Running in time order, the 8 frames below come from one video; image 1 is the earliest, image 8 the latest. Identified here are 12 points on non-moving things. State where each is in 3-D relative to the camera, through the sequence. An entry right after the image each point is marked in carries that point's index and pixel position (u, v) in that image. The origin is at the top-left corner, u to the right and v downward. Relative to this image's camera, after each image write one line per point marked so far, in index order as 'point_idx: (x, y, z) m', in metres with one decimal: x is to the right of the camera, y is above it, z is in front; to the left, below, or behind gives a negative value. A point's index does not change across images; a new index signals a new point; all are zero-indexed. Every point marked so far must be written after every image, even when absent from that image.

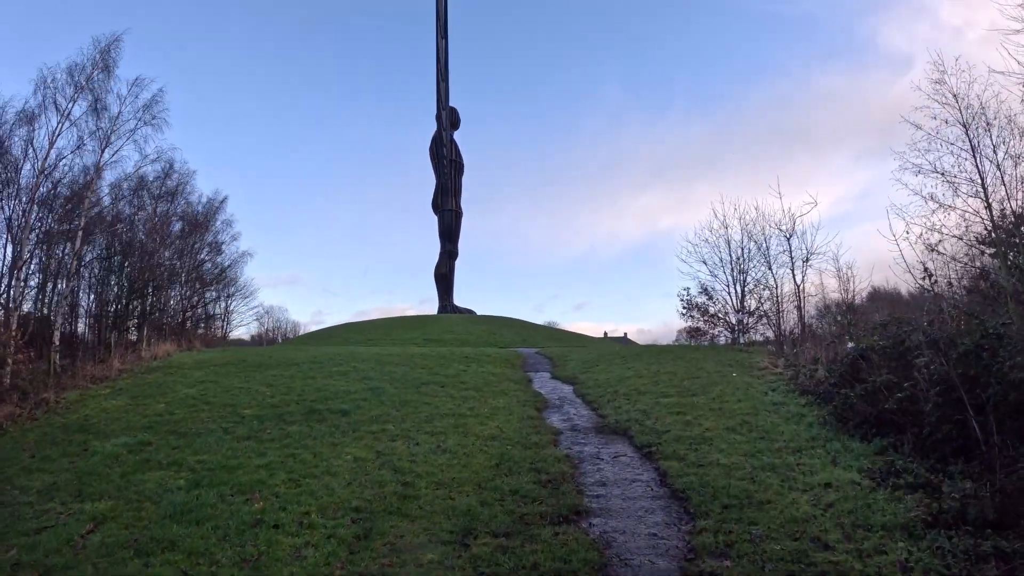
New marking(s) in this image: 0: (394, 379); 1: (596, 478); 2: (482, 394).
0: (-3.4, -2.6, +19.7) m
1: (+1.2, -2.7, +9.5) m
2: (-0.7, -2.7, +17.5) m
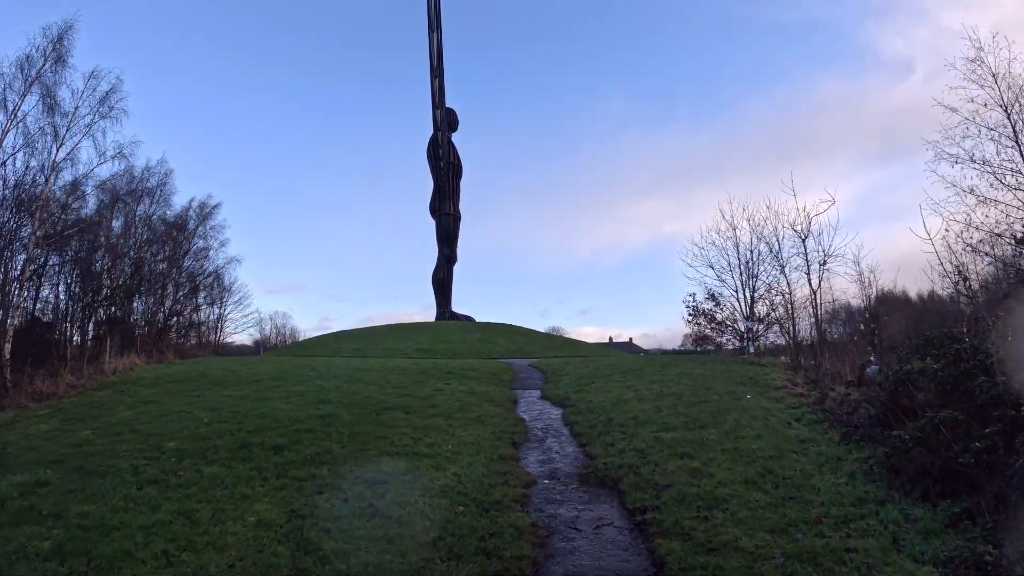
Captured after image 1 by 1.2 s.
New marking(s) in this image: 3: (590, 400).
0: (-3.9, -2.8, +17.1) m
1: (+0.5, -2.8, +6.9) m
2: (-1.3, -2.9, +14.8) m
3: (+2.0, -2.9, +17.8) m
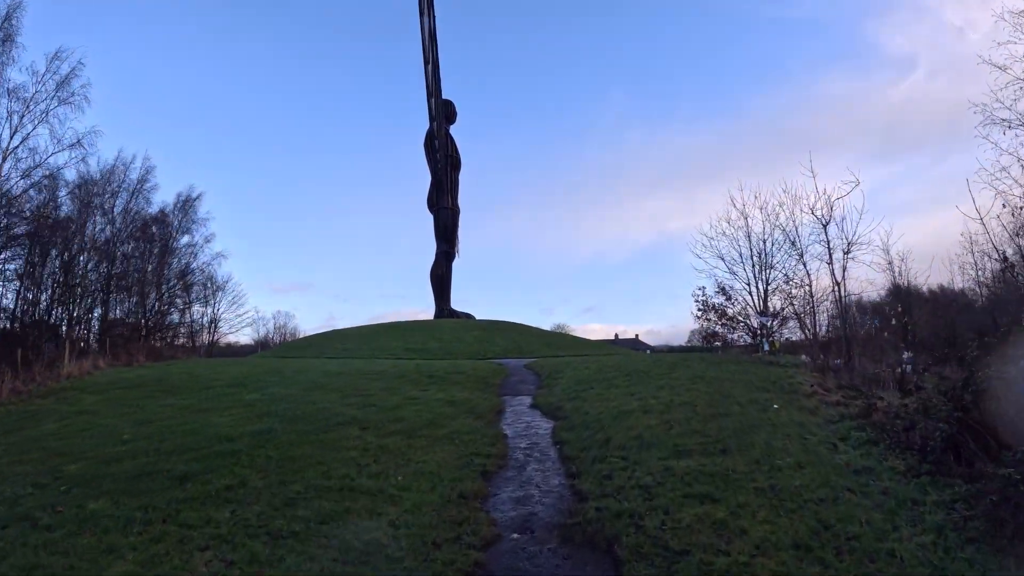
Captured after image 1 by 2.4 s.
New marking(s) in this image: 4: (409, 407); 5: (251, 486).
0: (-4.3, -2.7, +14.4) m
1: (+0.1, -2.6, +4.2) m
2: (-1.7, -2.7, +12.2) m
3: (+1.6, -2.7, +15.1) m
4: (-2.4, -2.7, +15.7) m
5: (-3.7, -2.8, +9.6) m
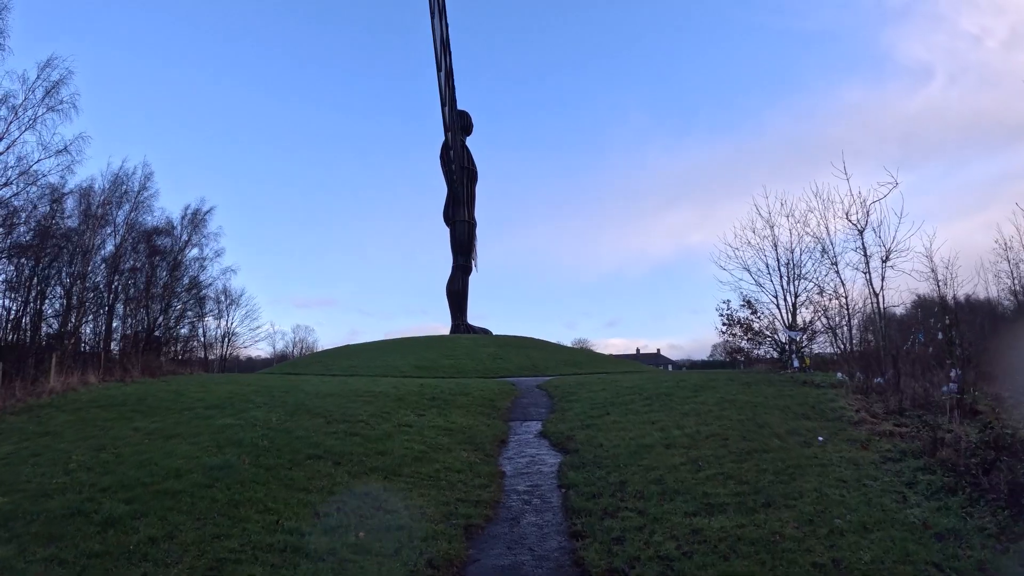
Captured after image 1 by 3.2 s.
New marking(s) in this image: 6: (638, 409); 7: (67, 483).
0: (-4.3, -2.9, +12.7) m
1: (-0.2, -2.7, +2.3) m
2: (-1.8, -2.9, +10.3) m
3: (+1.6, -3.0, +13.1) m
4: (-2.3, -3.0, +13.9) m
5: (-3.8, -2.9, +7.8) m
6: (+3.0, -3.0, +16.7) m
7: (-7.2, -3.2, +11.2) m
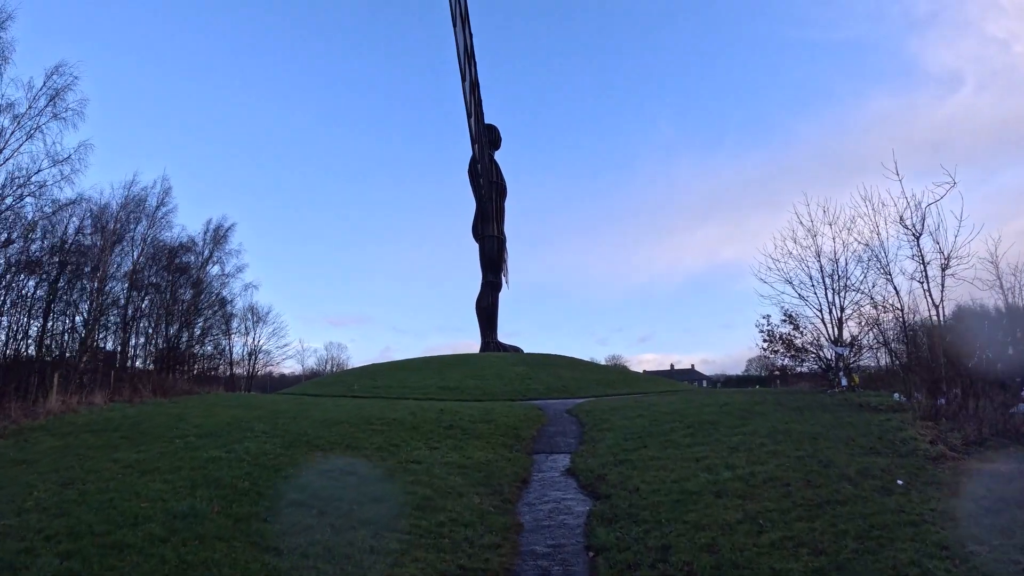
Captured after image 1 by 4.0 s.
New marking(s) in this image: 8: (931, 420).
0: (-4.0, -3.2, +11.0) m
1: (-0.4, -2.7, +0.5) m
2: (-1.6, -3.2, +8.5) m
3: (+2.0, -3.2, +11.2) m
4: (-1.9, -3.3, +12.1) m
5: (-3.7, -3.1, +6.2) m
6: (+3.6, -3.3, +14.7) m
7: (-7.0, -3.5, +9.6) m
8: (+11.6, -3.5, +19.2) m
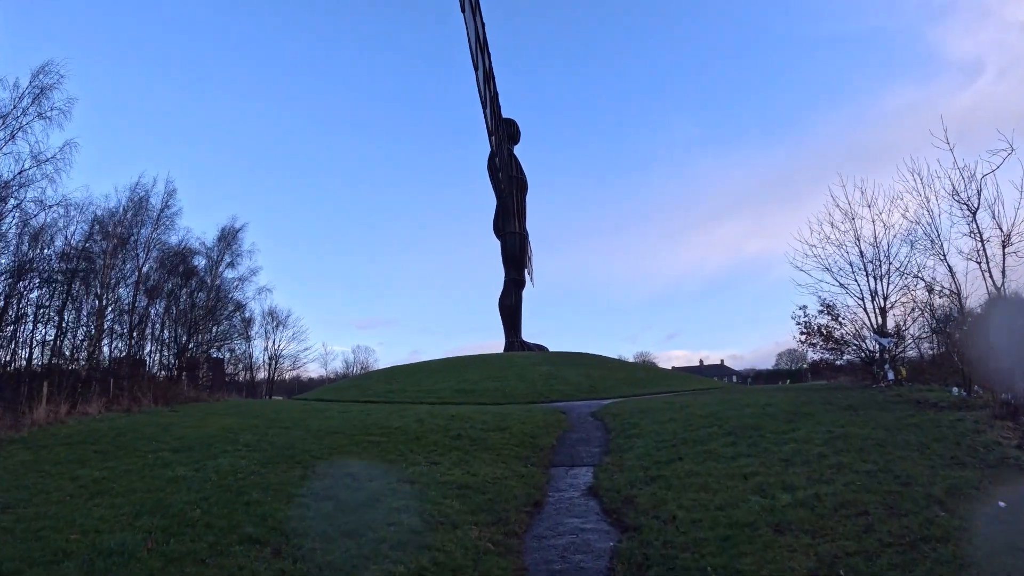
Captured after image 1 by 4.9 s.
0: (-3.9, -3.1, +9.1) m
1: (-0.8, -2.5, -1.6) m
2: (-1.6, -3.0, +6.5) m
3: (+2.0, -3.0, +9.1) m
4: (-1.8, -3.2, +10.1) m
5: (-3.8, -3.0, +4.3) m
6: (+3.8, -3.0, +12.5) m
7: (-6.9, -3.5, +7.9) m
8: (+12.0, -3.0, +16.7) m
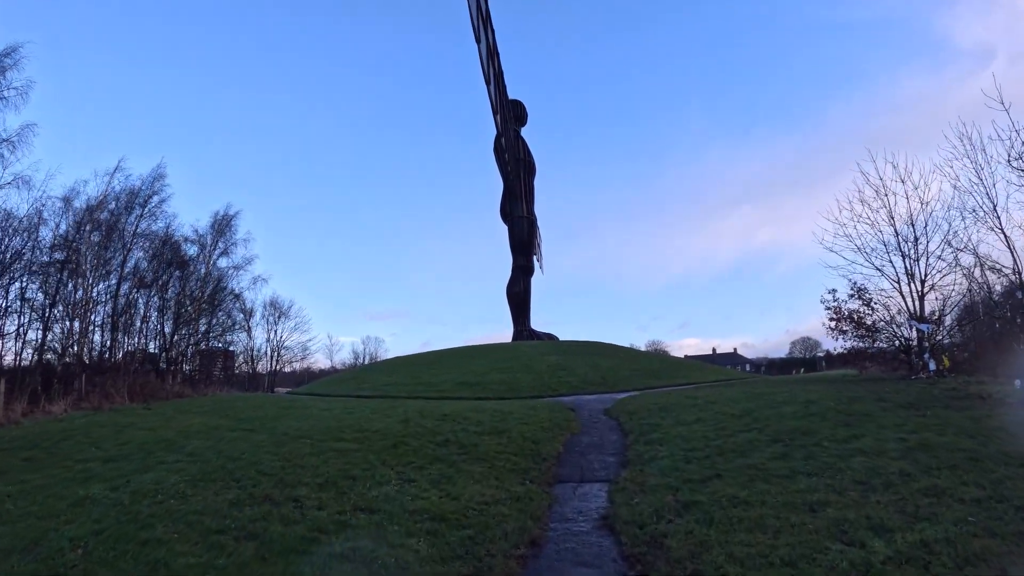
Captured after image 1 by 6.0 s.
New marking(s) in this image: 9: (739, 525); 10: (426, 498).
0: (-4.1, -2.8, +6.5) m
1: (-1.1, -2.3, -4.2) m
2: (-1.8, -2.7, +3.9) m
3: (+1.9, -2.6, +6.4) m
4: (-2.0, -2.8, +7.5) m
5: (-4.1, -2.8, +1.7) m
6: (+3.6, -2.6, +9.8) m
7: (-7.1, -3.2, +5.3) m
8: (+12.0, -2.5, +13.9) m
9: (+2.5, -2.6, +7.5) m
10: (-1.2, -2.9, +9.5) m
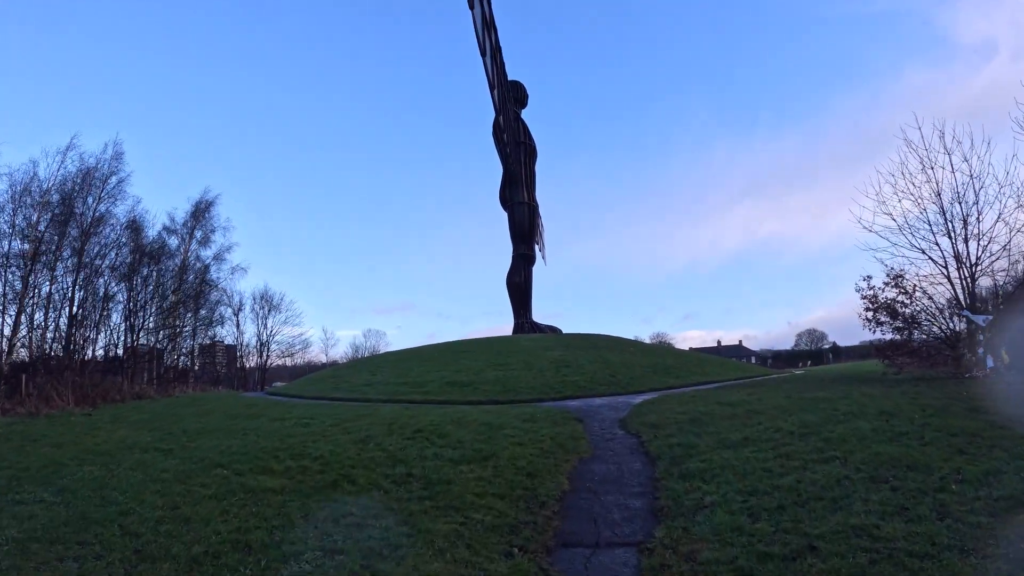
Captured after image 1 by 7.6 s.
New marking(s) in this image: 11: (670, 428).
0: (-4.3, -2.5, +3.0) m
1: (-1.4, -2.2, -7.8) m
2: (-2.0, -2.5, +0.4) m
3: (+1.6, -2.3, +2.8) m
4: (-2.2, -2.5, +4.0) m
5: (-4.3, -2.6, -1.9) m
6: (+3.4, -2.3, +6.2) m
7: (-7.3, -3.0, +1.8) m
8: (+11.8, -2.1, +10.2) m
9: (+2.3, -2.3, +3.9) m
10: (-1.4, -2.6, +6.0) m
11: (+3.0, -2.8, +12.7) m
